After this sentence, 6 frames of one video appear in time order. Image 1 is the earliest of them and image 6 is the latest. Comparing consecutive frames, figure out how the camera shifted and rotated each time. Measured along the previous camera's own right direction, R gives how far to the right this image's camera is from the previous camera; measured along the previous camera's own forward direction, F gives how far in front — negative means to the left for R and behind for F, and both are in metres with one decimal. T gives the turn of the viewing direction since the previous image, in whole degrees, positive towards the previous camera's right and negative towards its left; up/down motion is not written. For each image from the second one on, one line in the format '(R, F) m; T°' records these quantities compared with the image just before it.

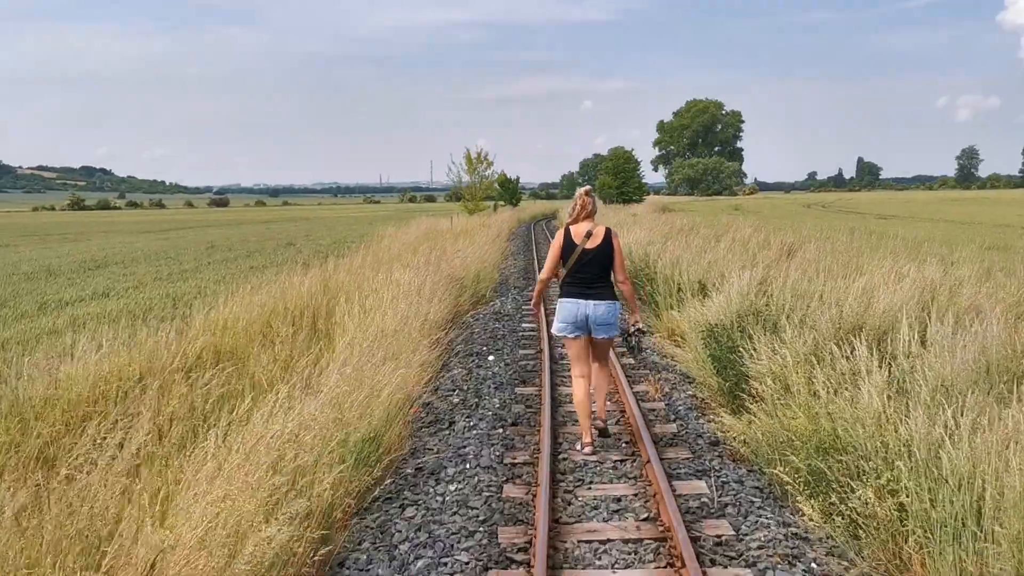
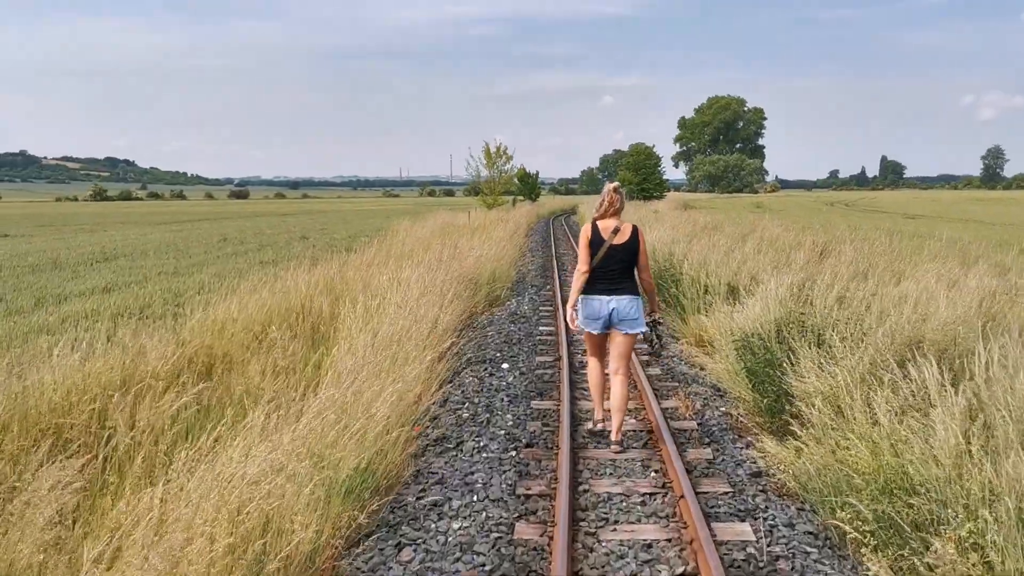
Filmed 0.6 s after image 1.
(0.0, +0.7) m; -1°
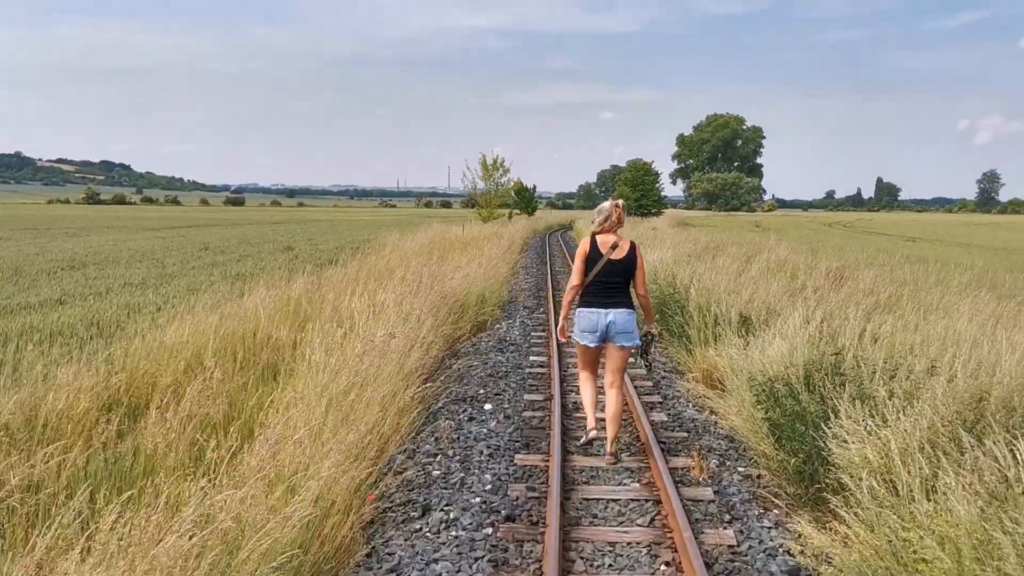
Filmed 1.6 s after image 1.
(+0.1, +1.0) m; 0°
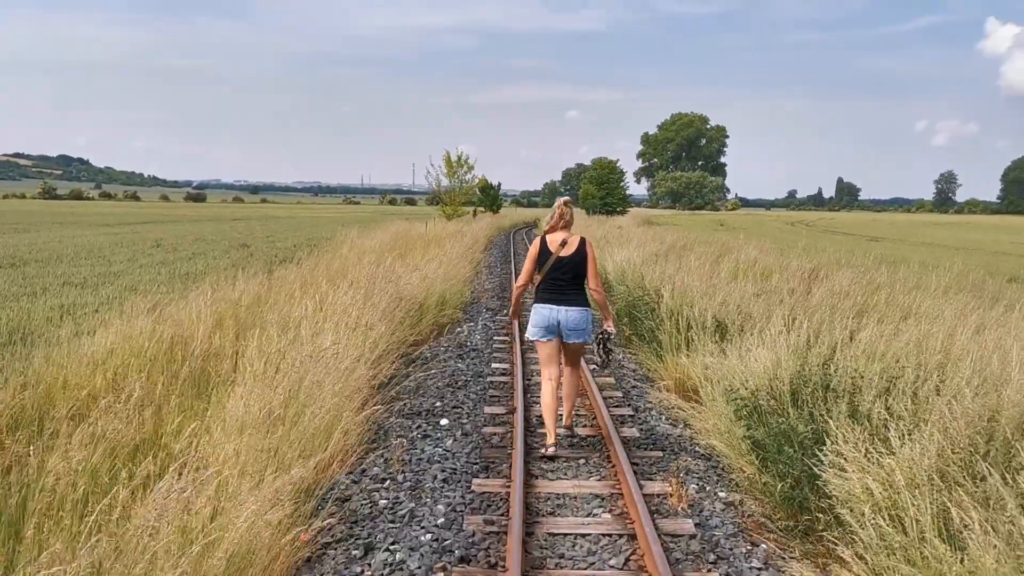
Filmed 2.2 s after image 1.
(0.0, +0.6) m; +2°
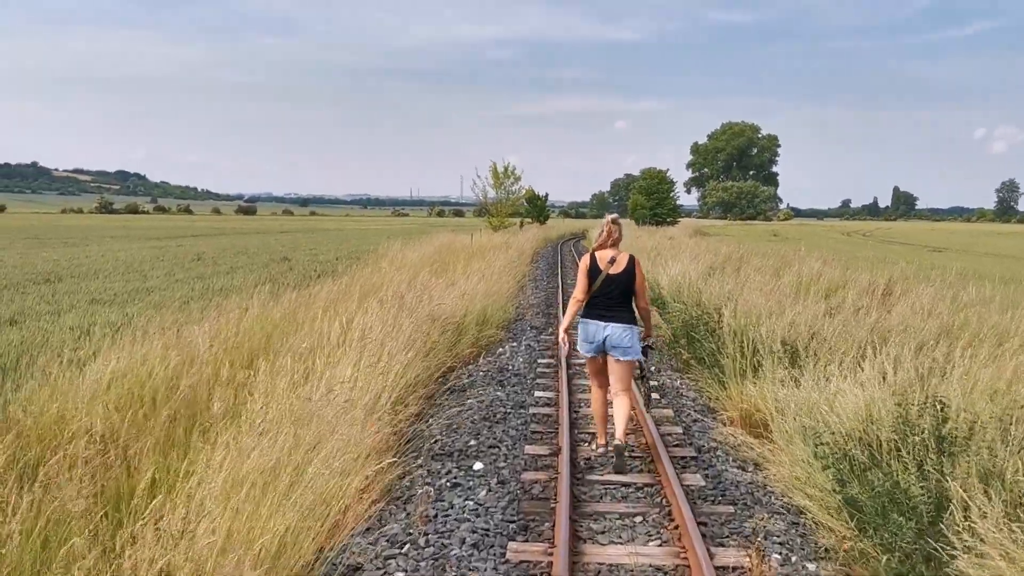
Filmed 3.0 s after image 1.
(0.0, +0.8) m; -3°
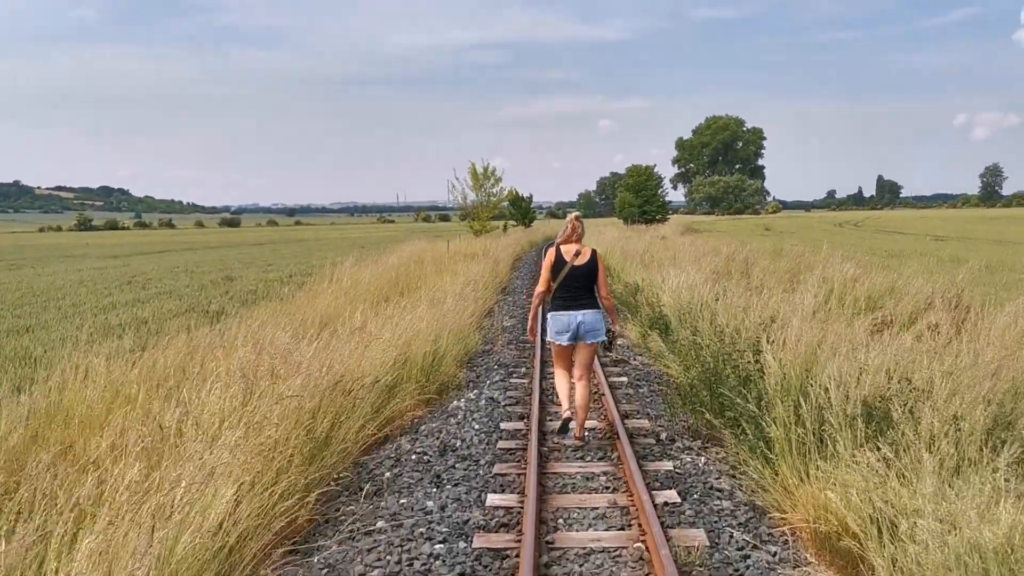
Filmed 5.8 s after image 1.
(+0.3, +2.8) m; +1°
